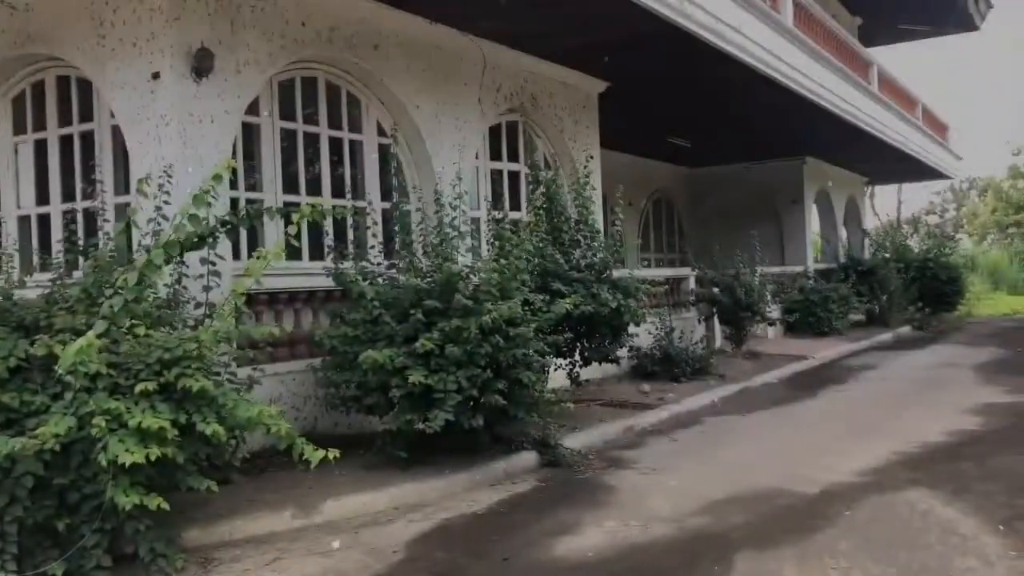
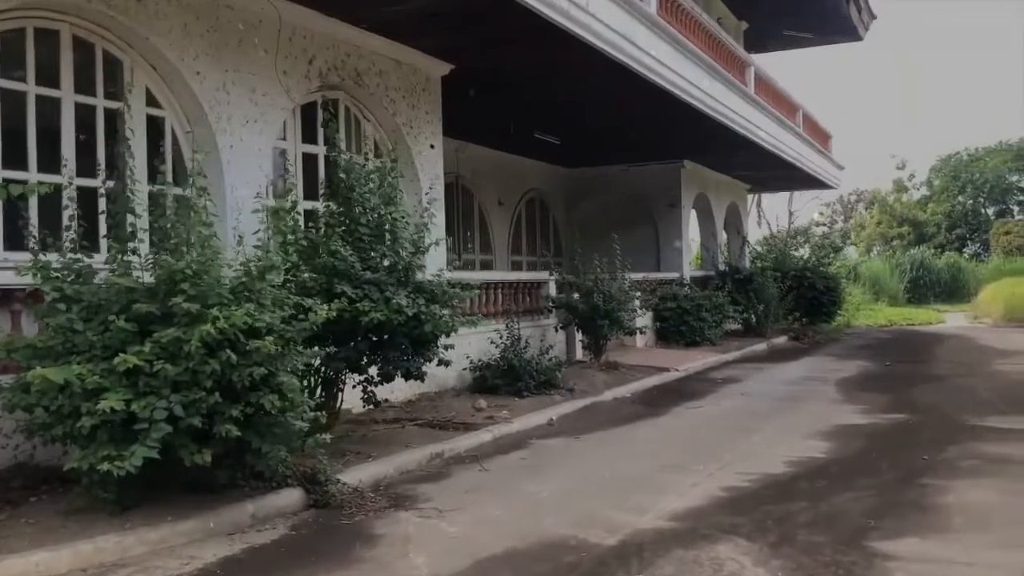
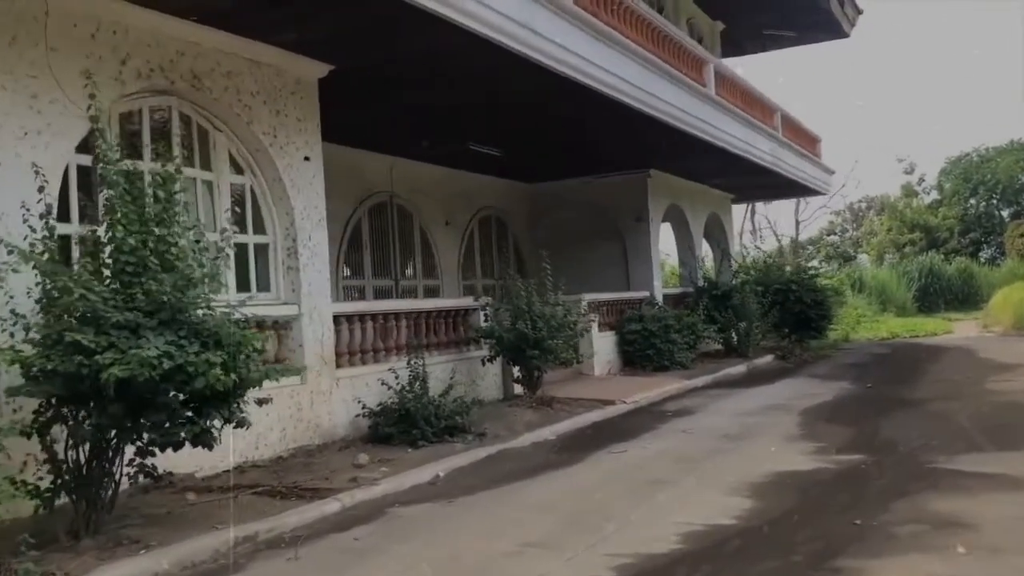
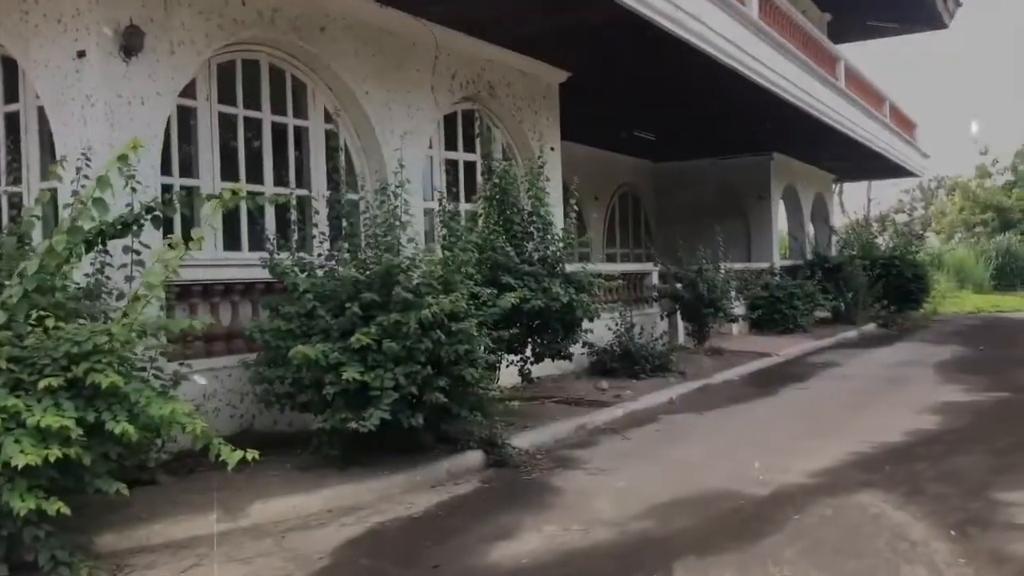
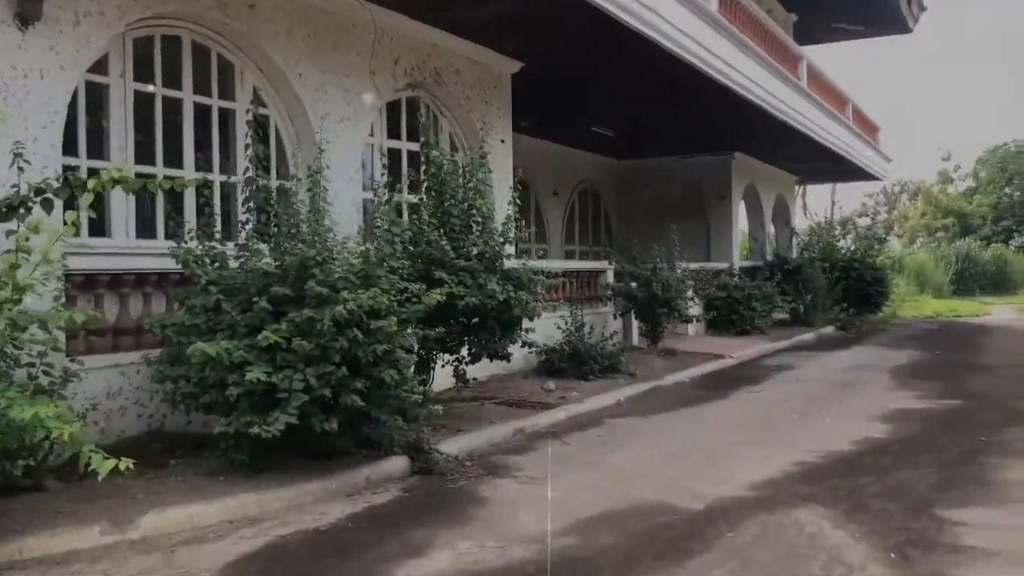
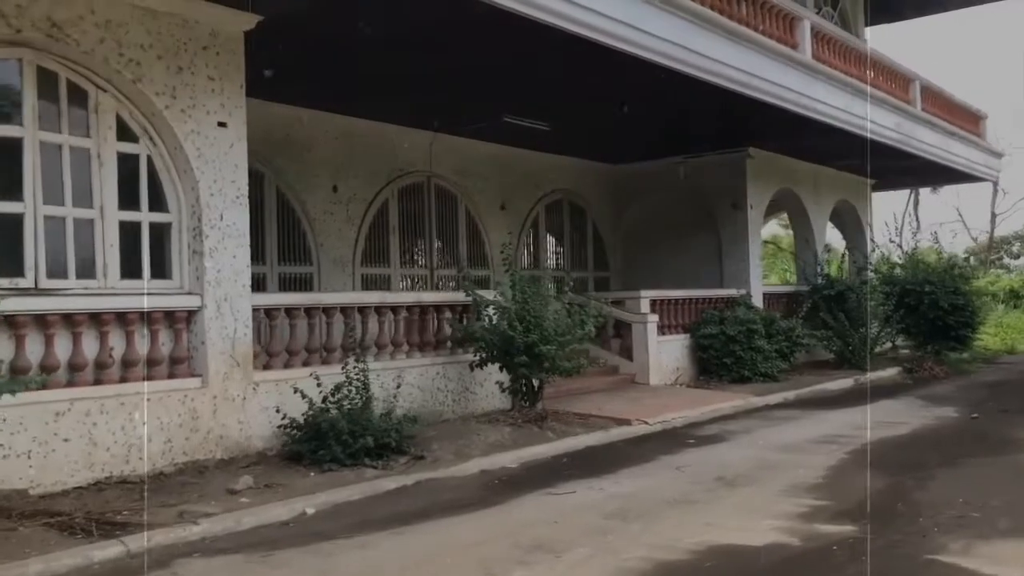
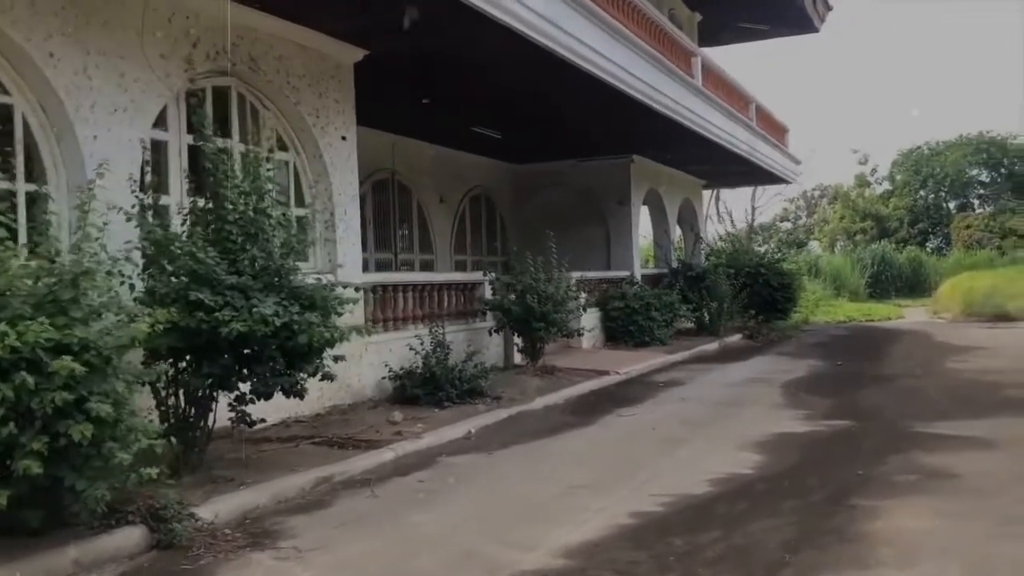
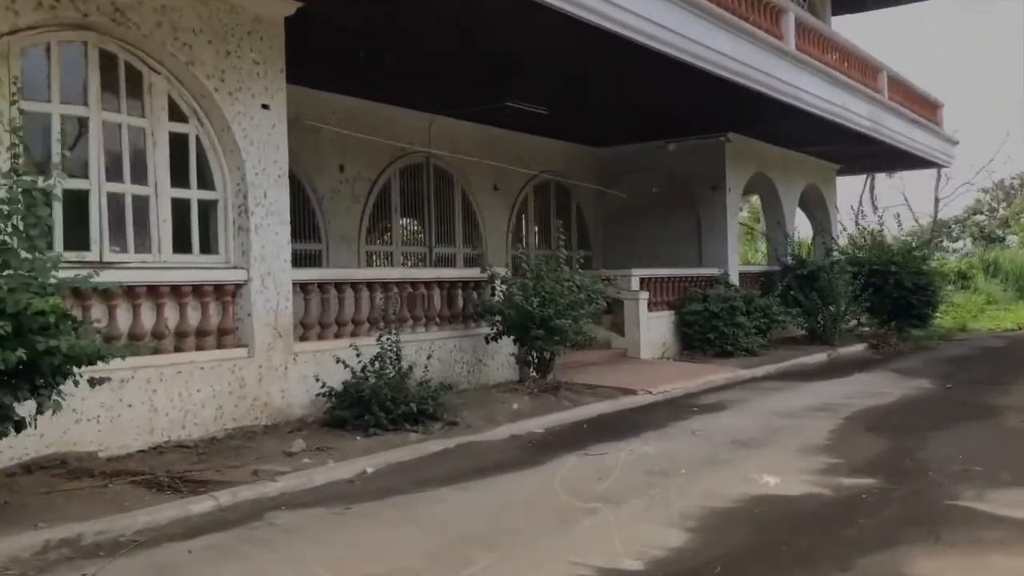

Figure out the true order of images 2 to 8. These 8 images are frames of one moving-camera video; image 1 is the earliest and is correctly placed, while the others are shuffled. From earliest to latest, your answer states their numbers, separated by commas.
4, 5, 2, 7, 3, 8, 6
